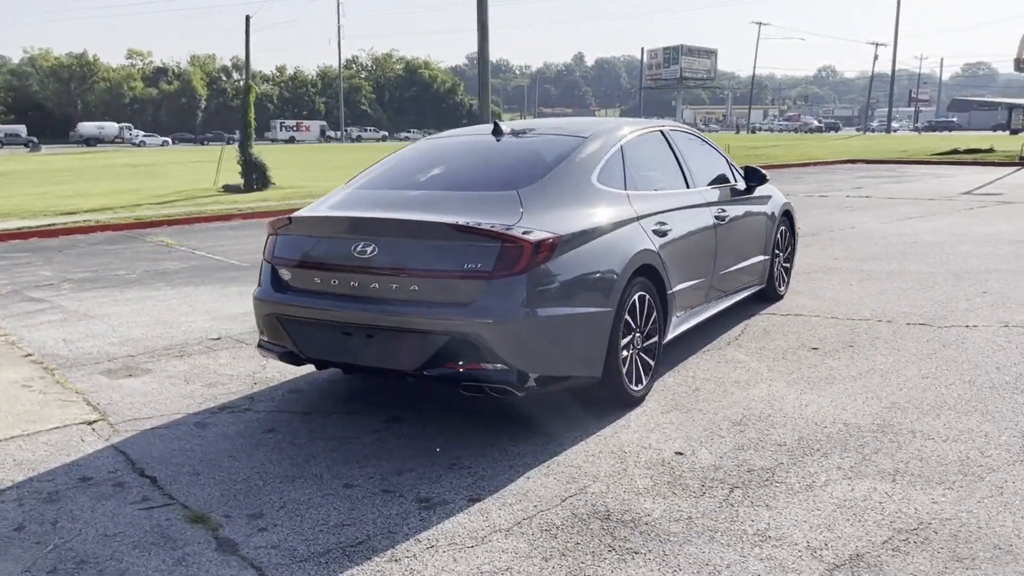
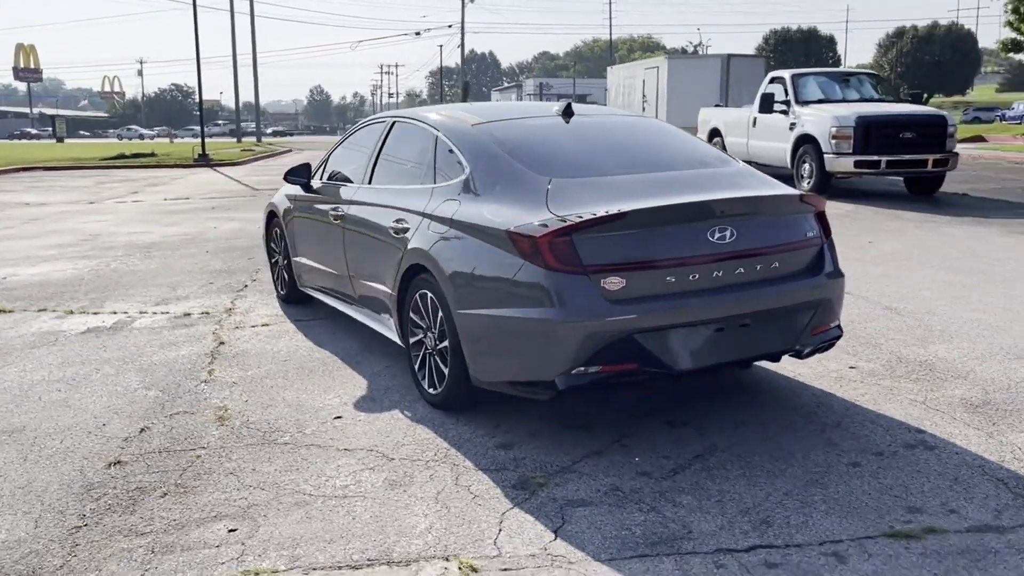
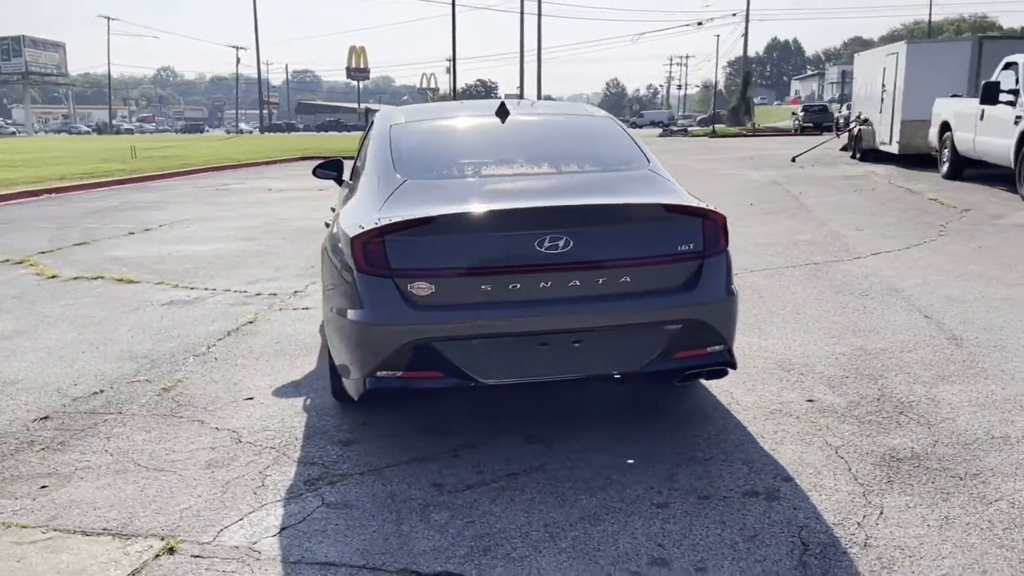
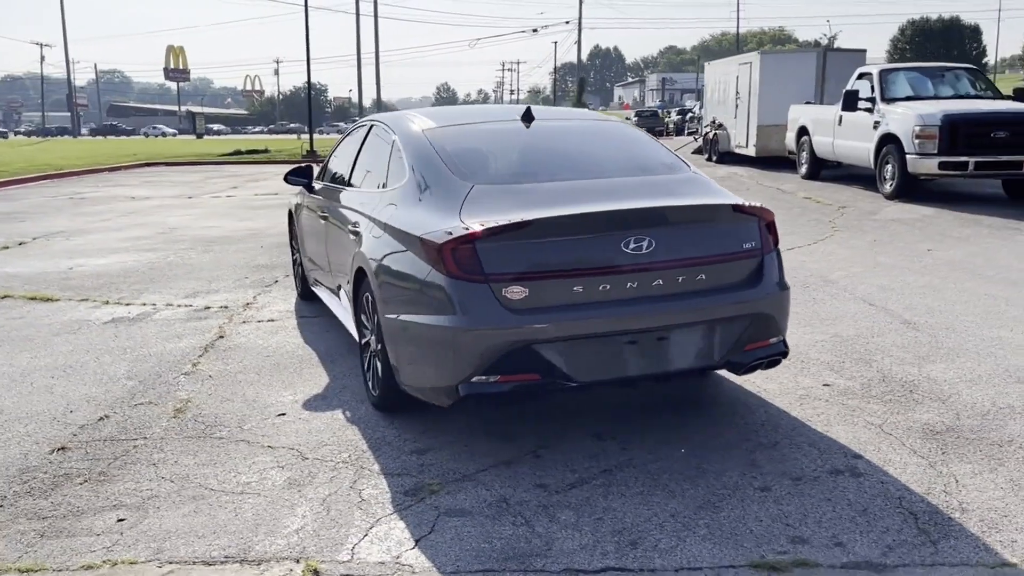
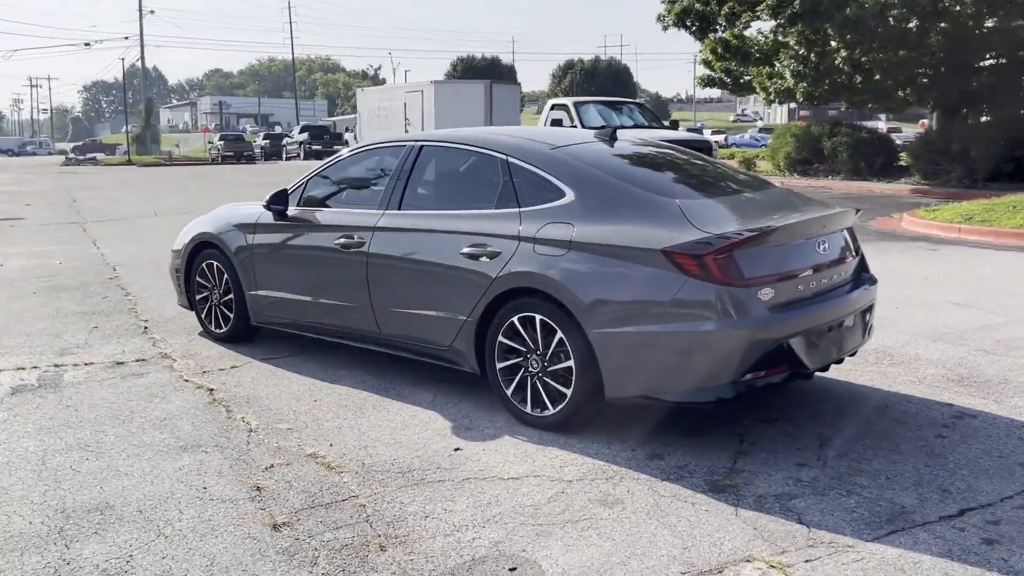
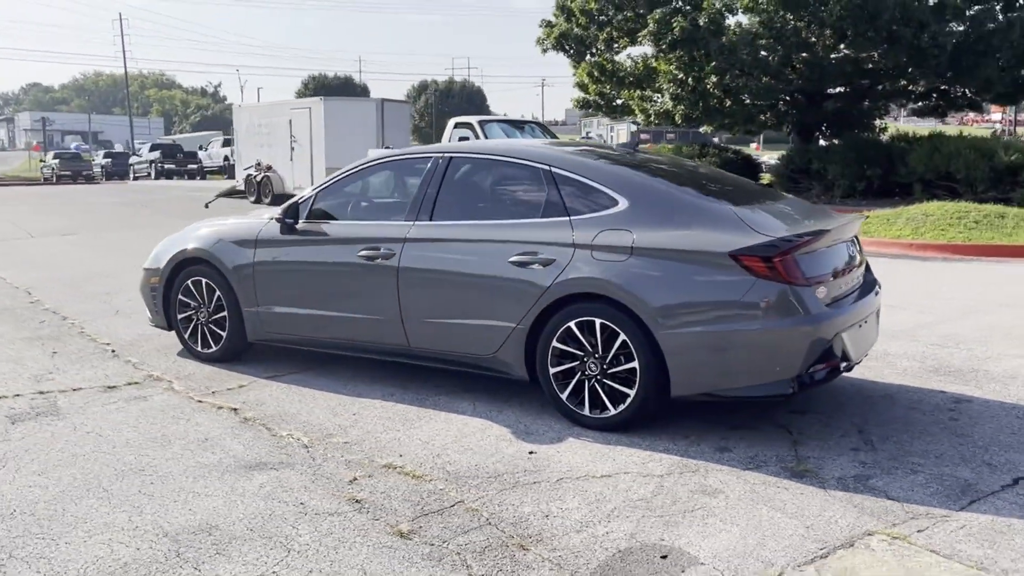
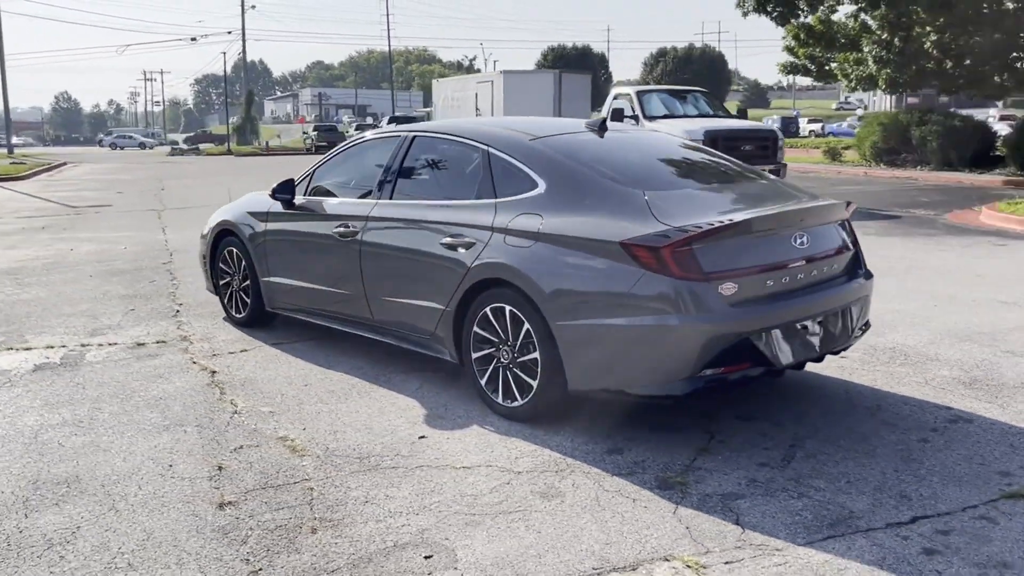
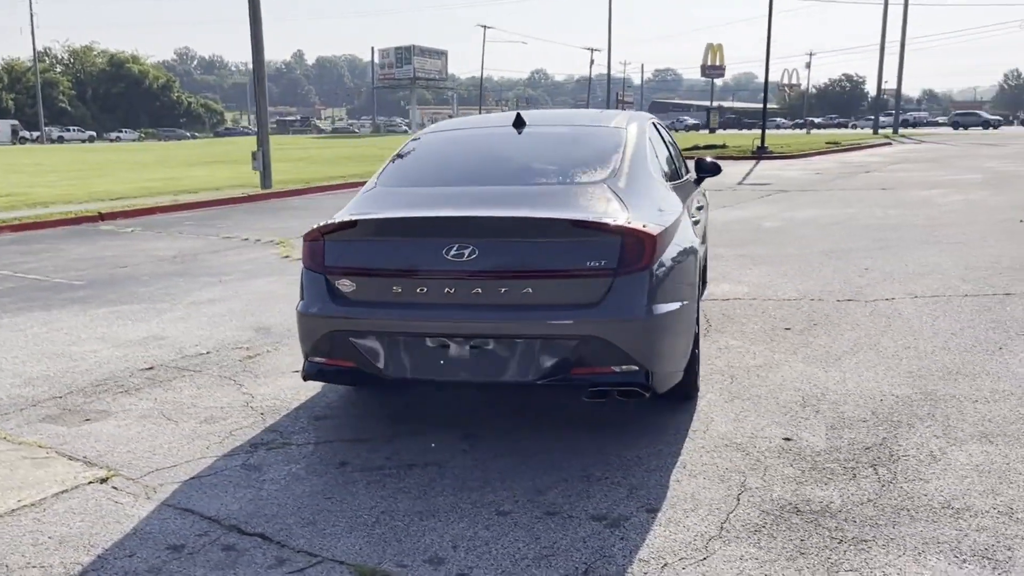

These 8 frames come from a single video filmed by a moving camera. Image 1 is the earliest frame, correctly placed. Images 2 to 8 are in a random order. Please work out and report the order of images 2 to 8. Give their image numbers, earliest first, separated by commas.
8, 3, 4, 2, 7, 5, 6
